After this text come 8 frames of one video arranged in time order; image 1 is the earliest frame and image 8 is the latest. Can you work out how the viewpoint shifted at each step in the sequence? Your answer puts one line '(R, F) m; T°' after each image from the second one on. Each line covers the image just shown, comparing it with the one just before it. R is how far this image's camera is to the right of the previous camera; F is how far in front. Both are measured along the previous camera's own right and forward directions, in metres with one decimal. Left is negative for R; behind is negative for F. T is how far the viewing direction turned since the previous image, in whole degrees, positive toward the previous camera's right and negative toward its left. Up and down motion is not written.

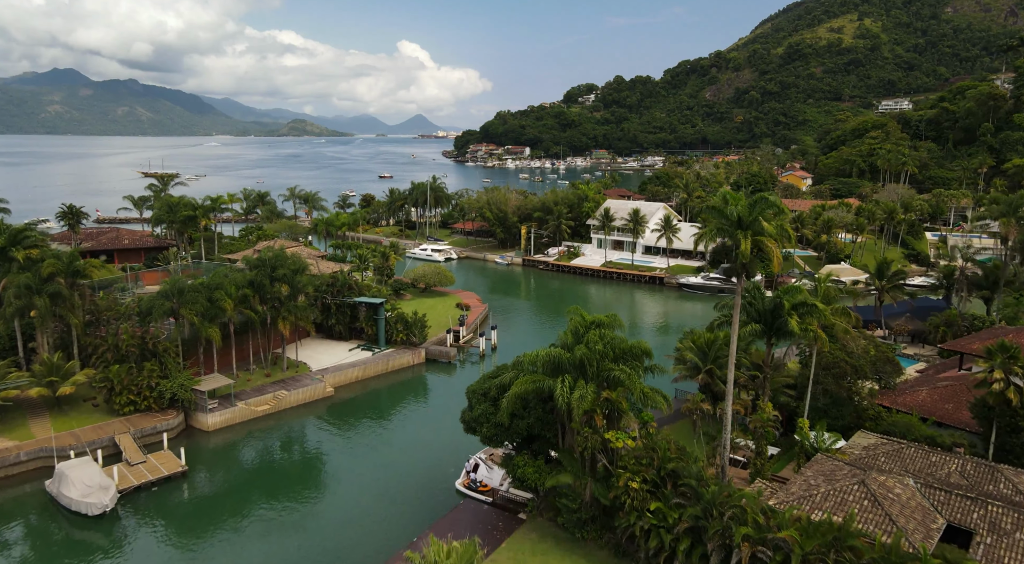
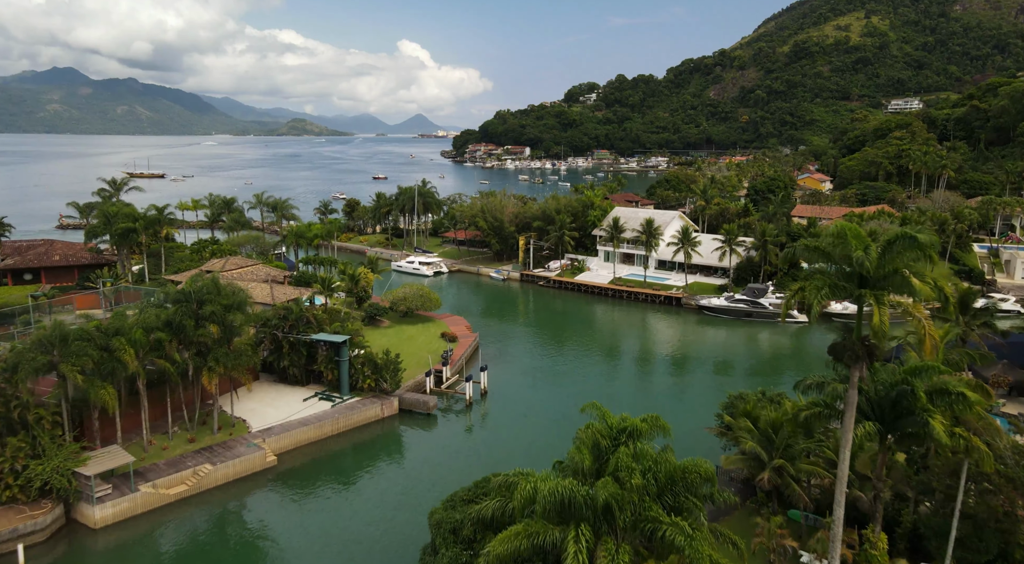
(+0.4, +8.1) m; 0°
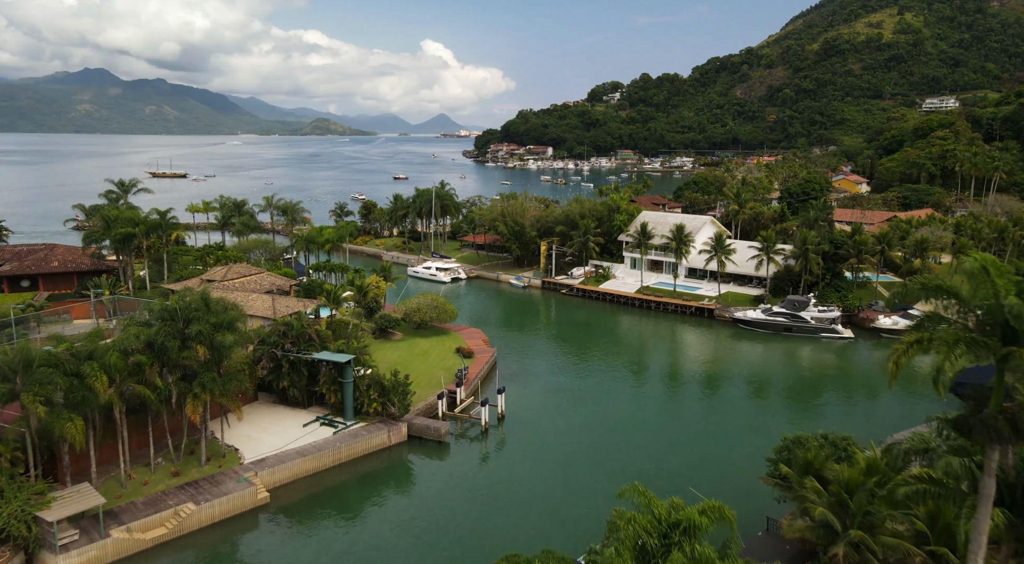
(0.0, +3.3) m; -2°
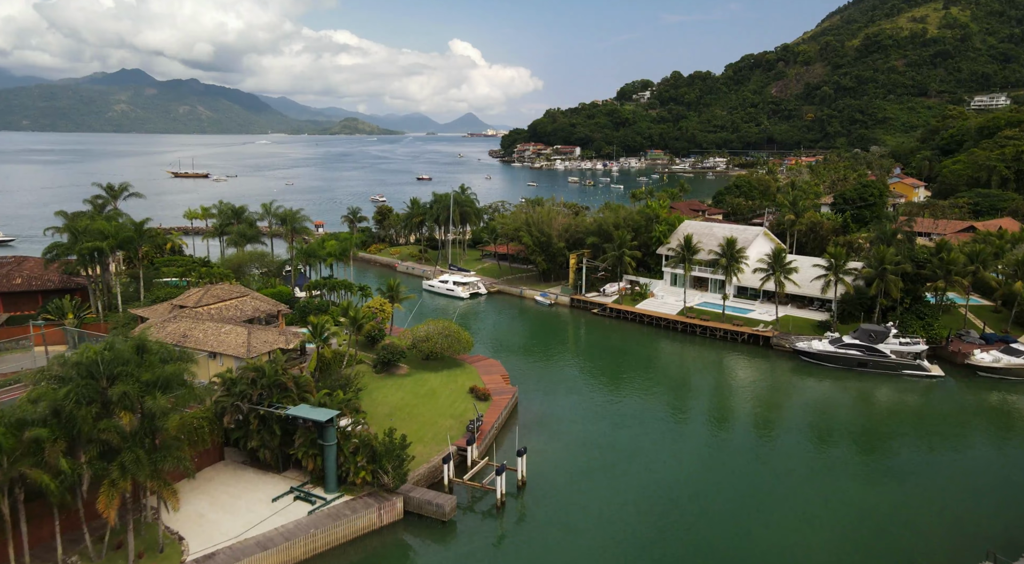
(+0.1, +6.7) m; -2°
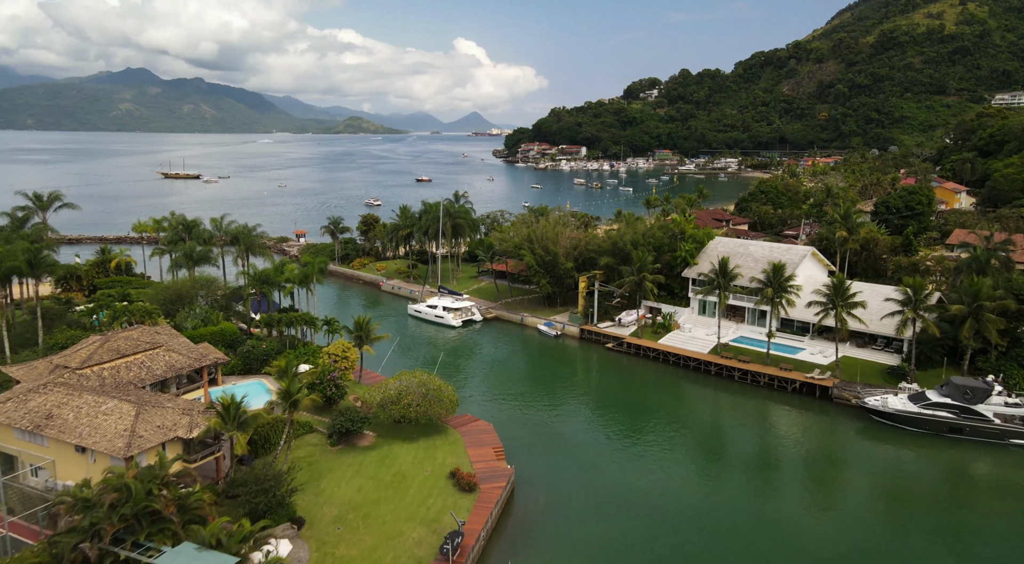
(+0.4, +8.8) m; 0°
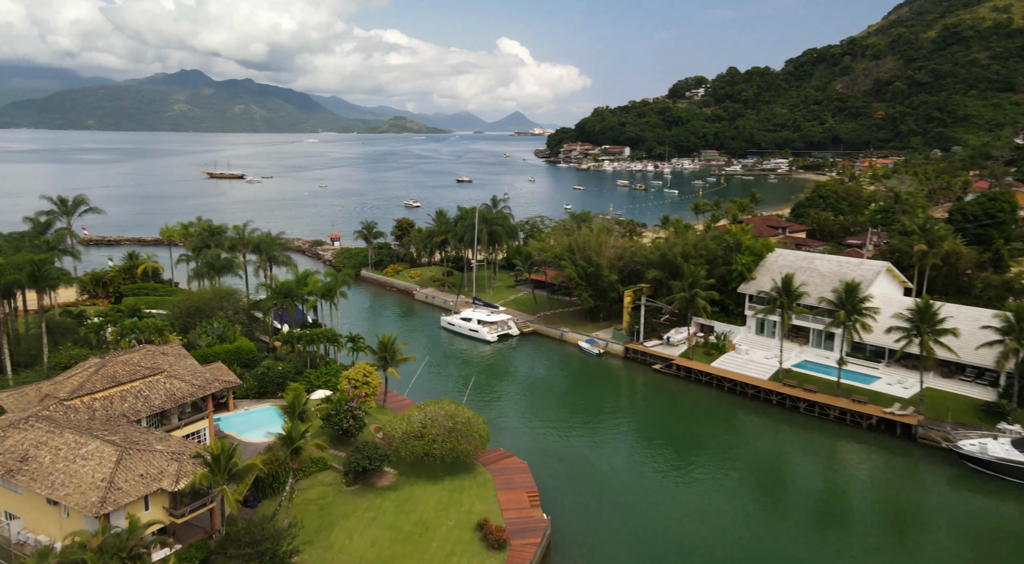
(0.0, +3.5) m; -4°
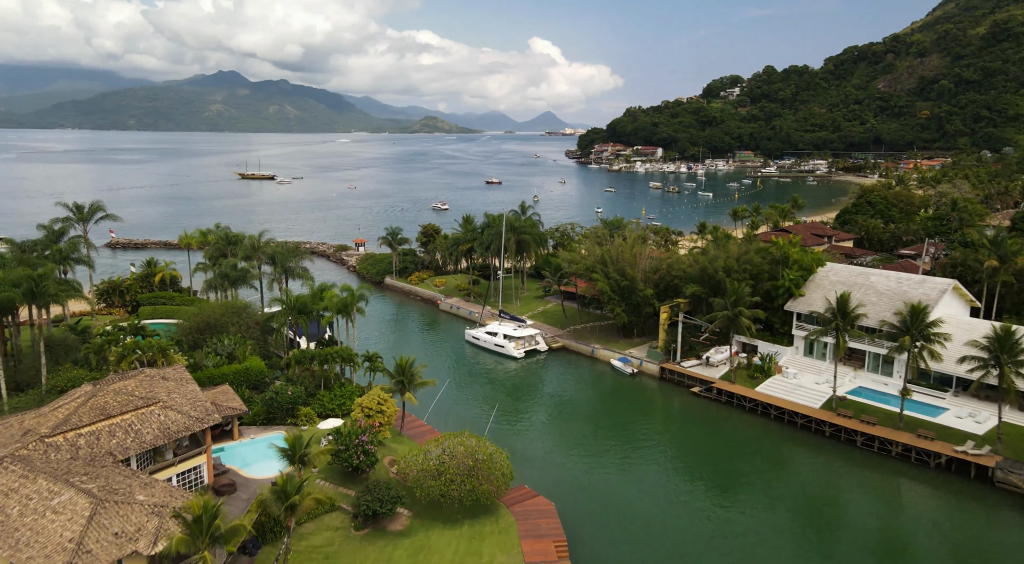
(0.0, +2.7) m; -3°
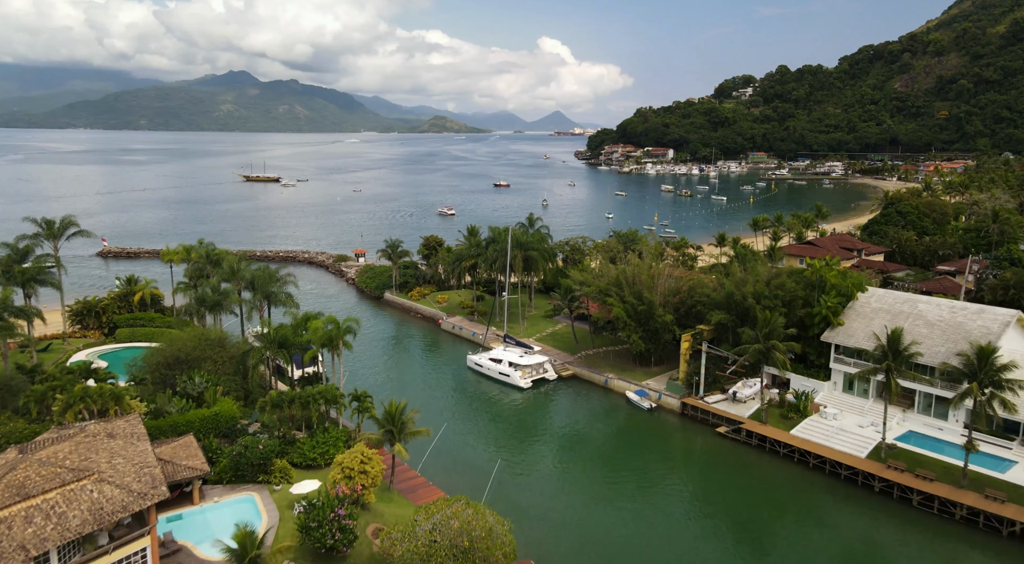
(+0.1, +4.0) m; -1°
